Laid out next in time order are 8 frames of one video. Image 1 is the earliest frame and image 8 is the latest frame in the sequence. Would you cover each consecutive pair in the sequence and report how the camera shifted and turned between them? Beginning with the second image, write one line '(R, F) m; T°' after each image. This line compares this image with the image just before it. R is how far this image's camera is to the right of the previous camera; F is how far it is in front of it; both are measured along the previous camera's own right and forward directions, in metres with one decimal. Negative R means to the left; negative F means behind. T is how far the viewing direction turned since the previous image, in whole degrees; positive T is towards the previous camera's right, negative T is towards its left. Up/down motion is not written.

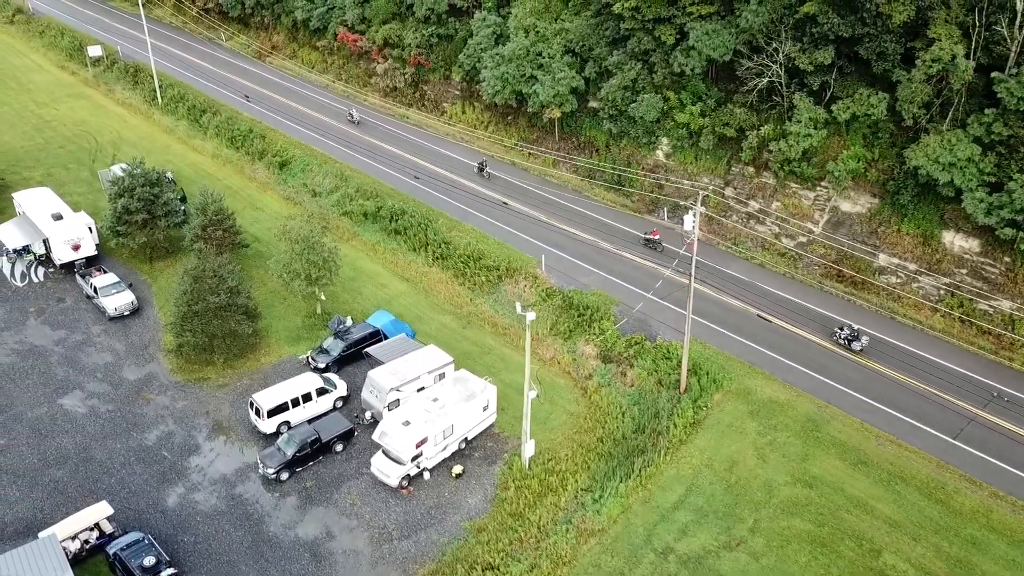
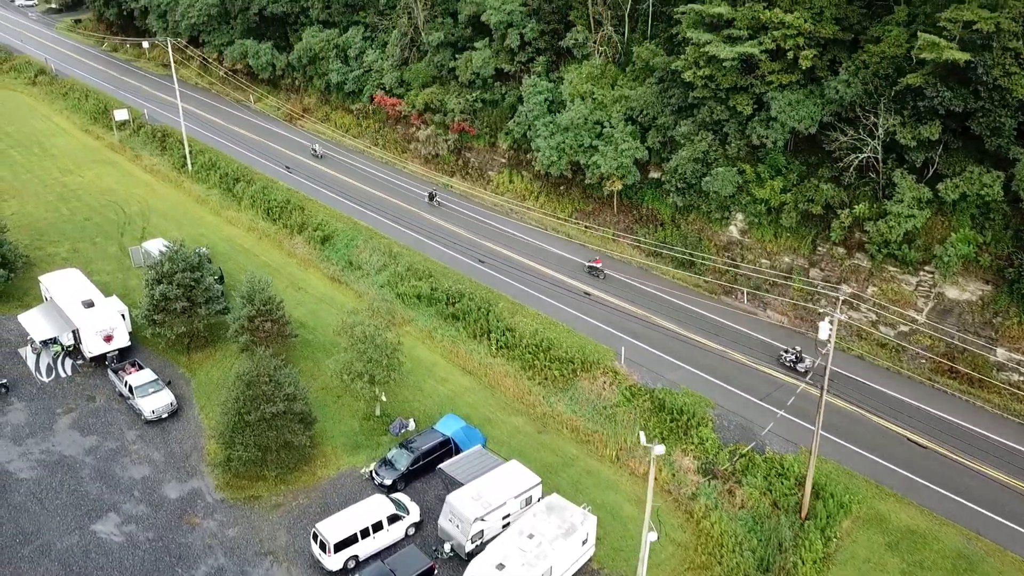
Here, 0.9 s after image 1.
(-2.7, +3.0) m; 0°
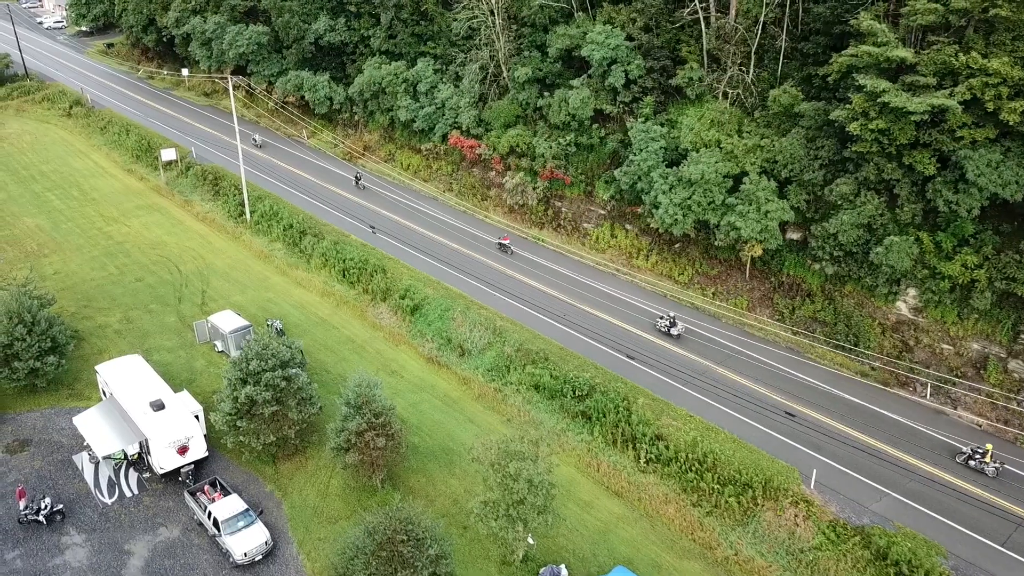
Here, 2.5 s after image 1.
(-4.7, +5.3) m; -1°
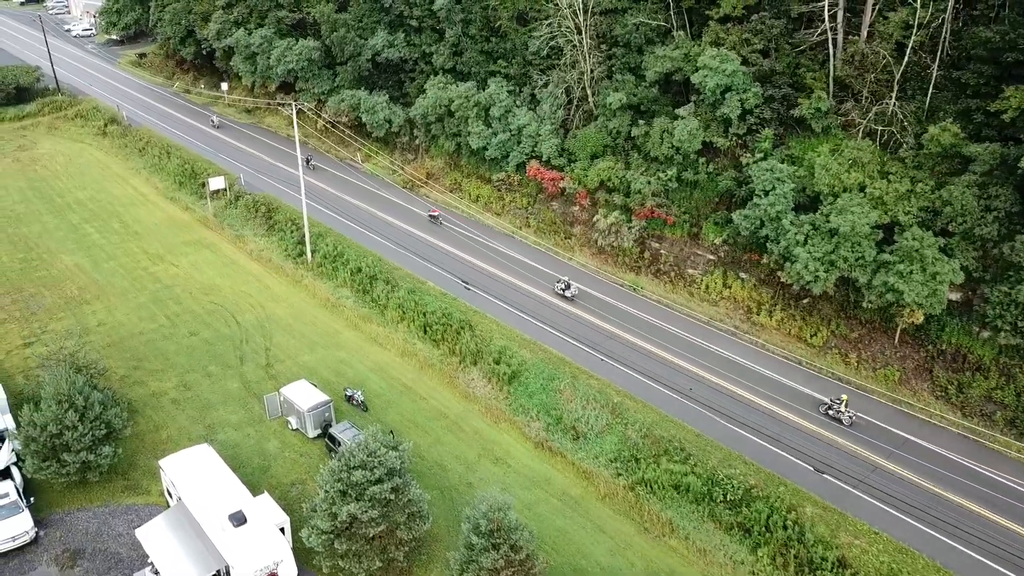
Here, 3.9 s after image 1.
(-3.9, +4.6) m; -1°
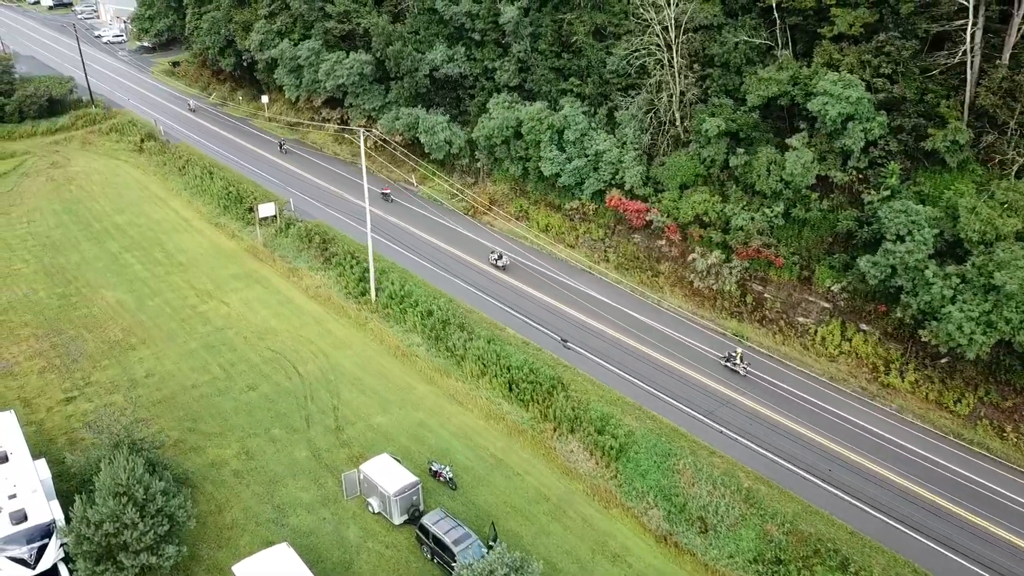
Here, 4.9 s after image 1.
(-3.1, +3.7) m; -1°
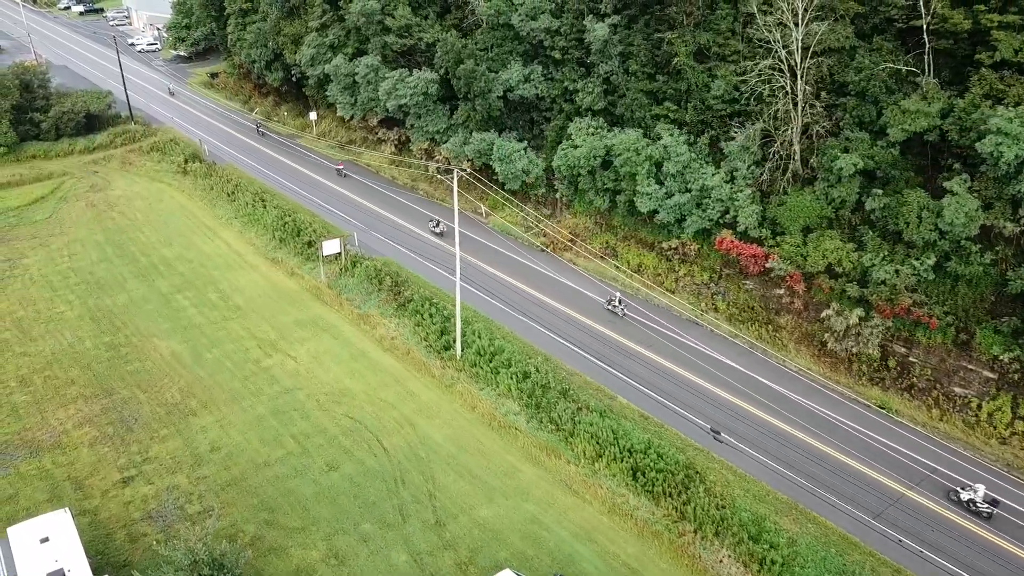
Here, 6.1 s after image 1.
(-3.6, +4.2) m; -1°
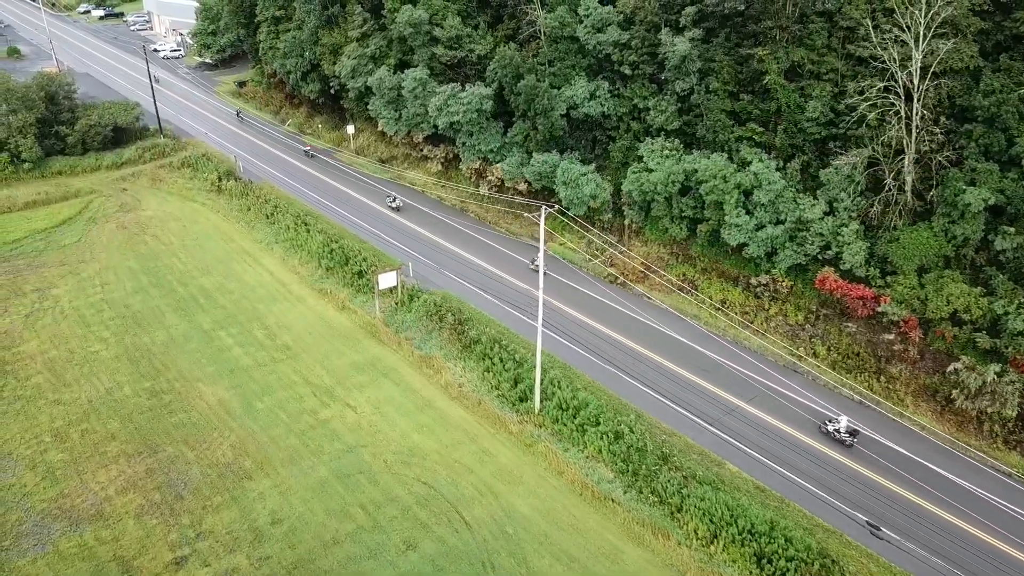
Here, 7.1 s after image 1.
(-2.8, +3.2) m; -1°
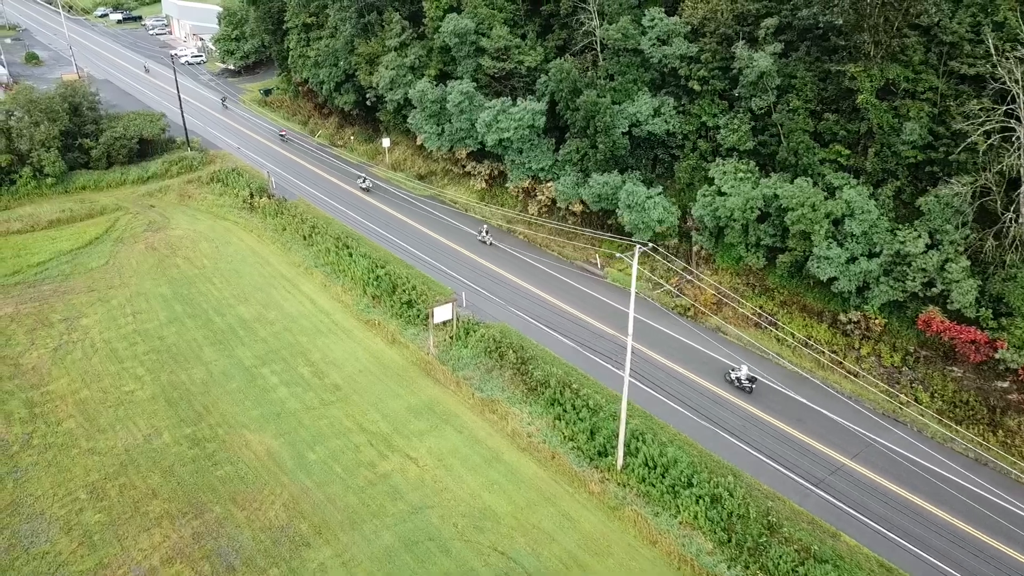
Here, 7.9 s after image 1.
(-2.4, +2.7) m; -1°
